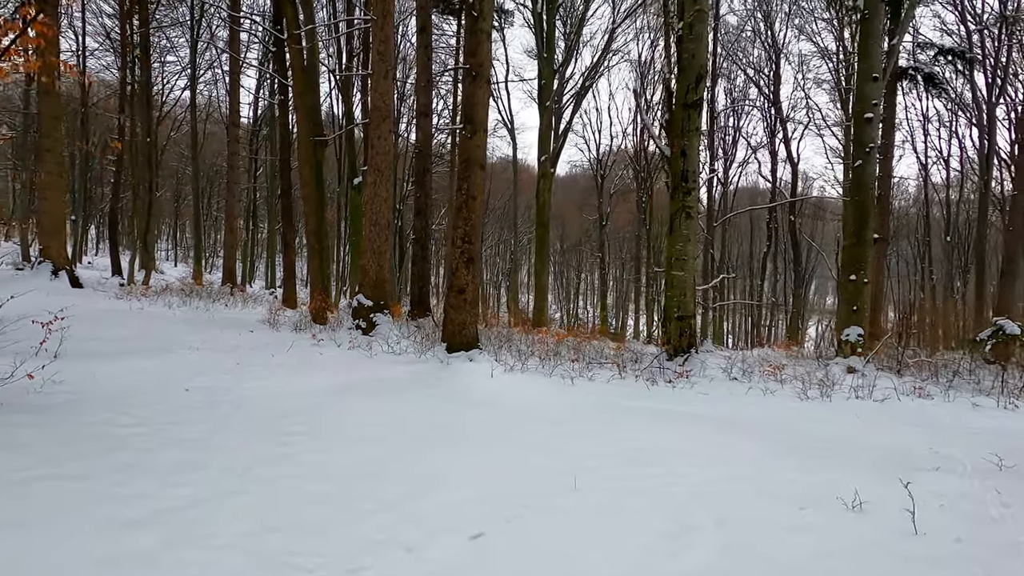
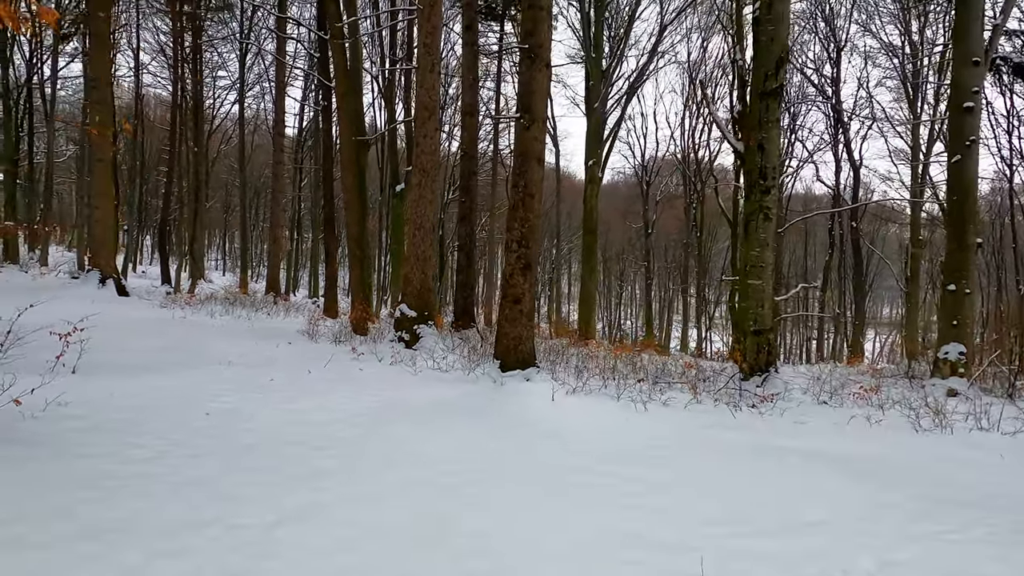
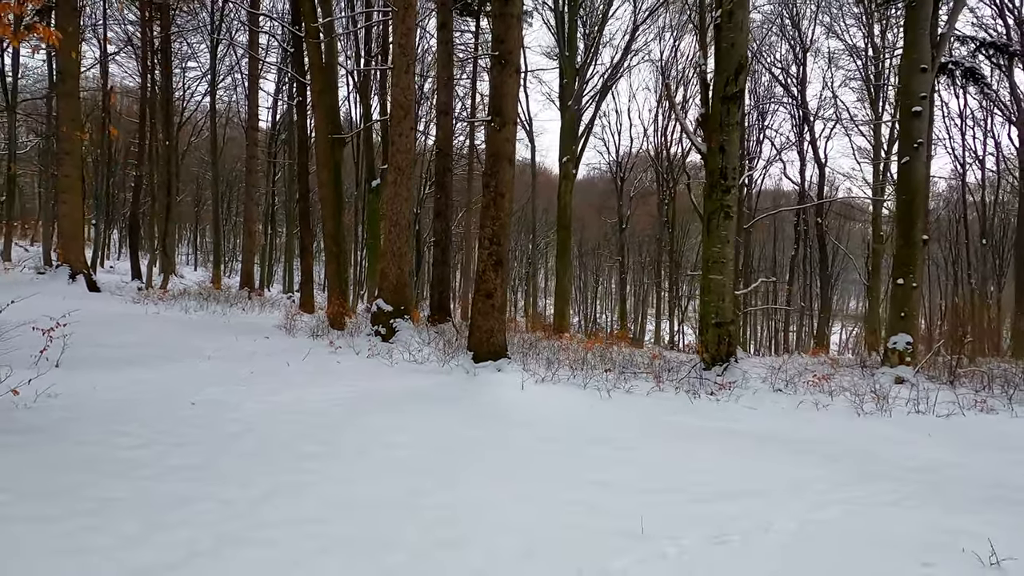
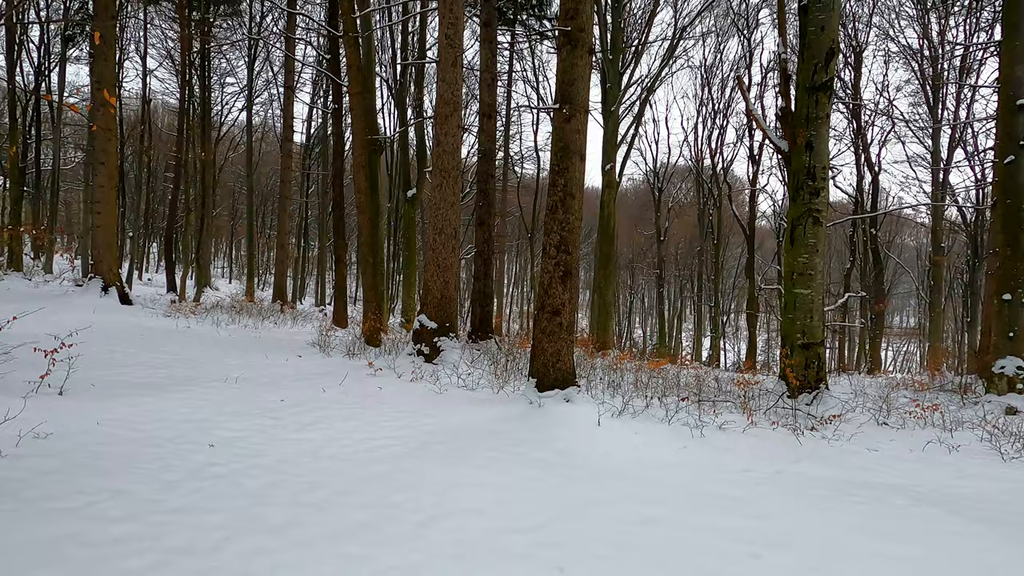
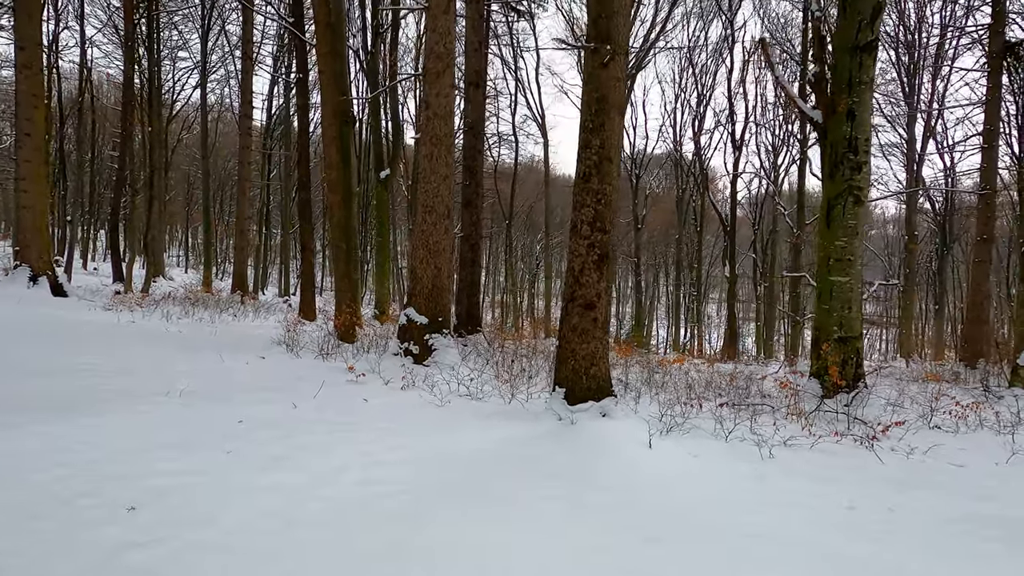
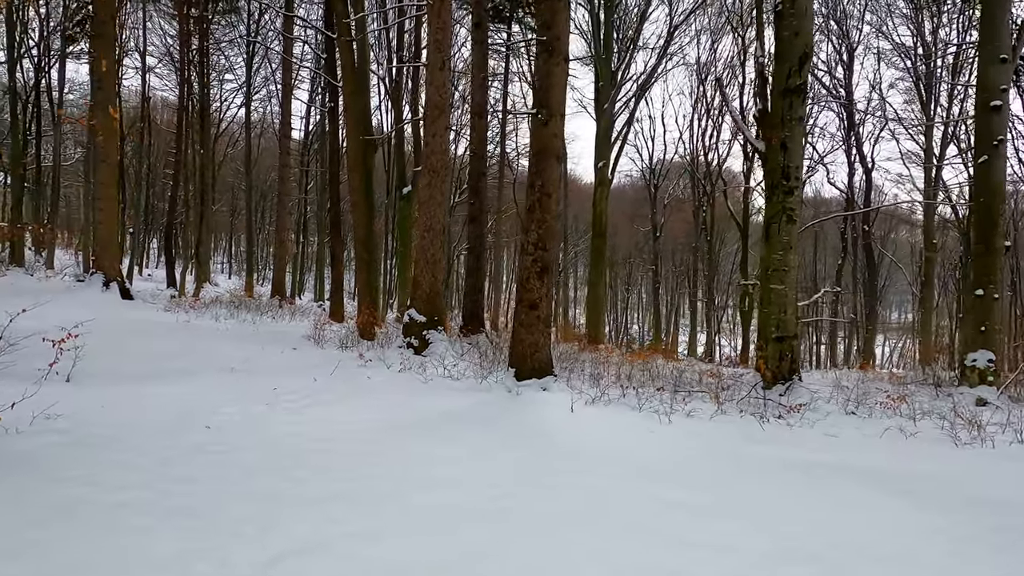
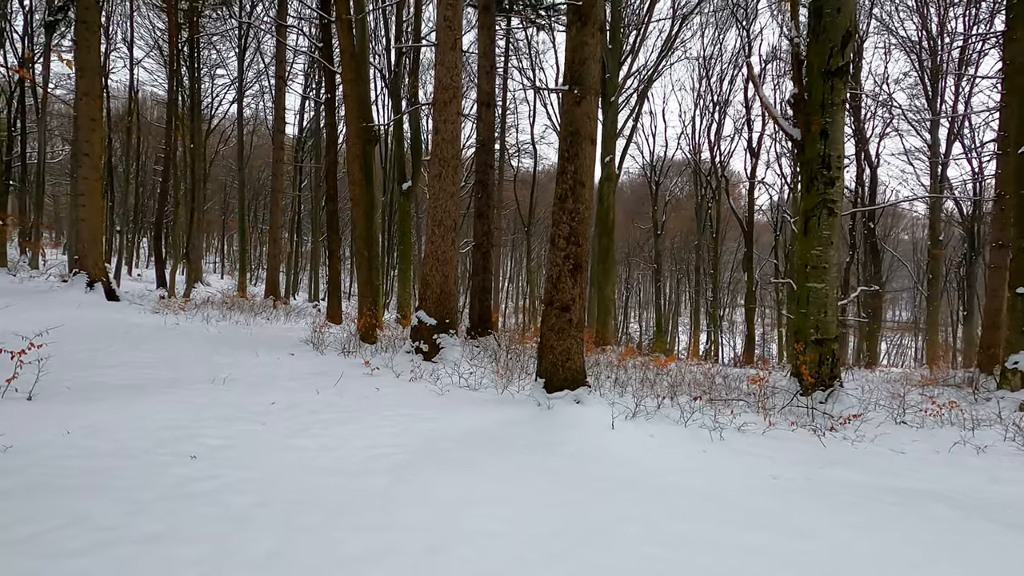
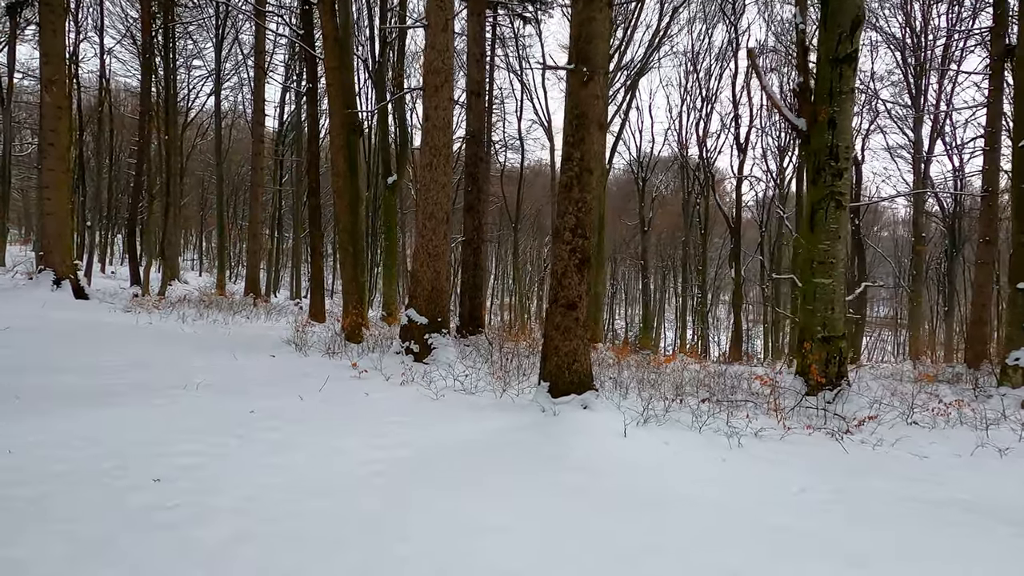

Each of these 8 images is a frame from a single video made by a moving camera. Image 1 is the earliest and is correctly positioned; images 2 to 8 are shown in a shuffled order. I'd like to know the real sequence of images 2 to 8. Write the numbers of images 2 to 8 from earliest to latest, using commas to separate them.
3, 2, 6, 4, 7, 8, 5
